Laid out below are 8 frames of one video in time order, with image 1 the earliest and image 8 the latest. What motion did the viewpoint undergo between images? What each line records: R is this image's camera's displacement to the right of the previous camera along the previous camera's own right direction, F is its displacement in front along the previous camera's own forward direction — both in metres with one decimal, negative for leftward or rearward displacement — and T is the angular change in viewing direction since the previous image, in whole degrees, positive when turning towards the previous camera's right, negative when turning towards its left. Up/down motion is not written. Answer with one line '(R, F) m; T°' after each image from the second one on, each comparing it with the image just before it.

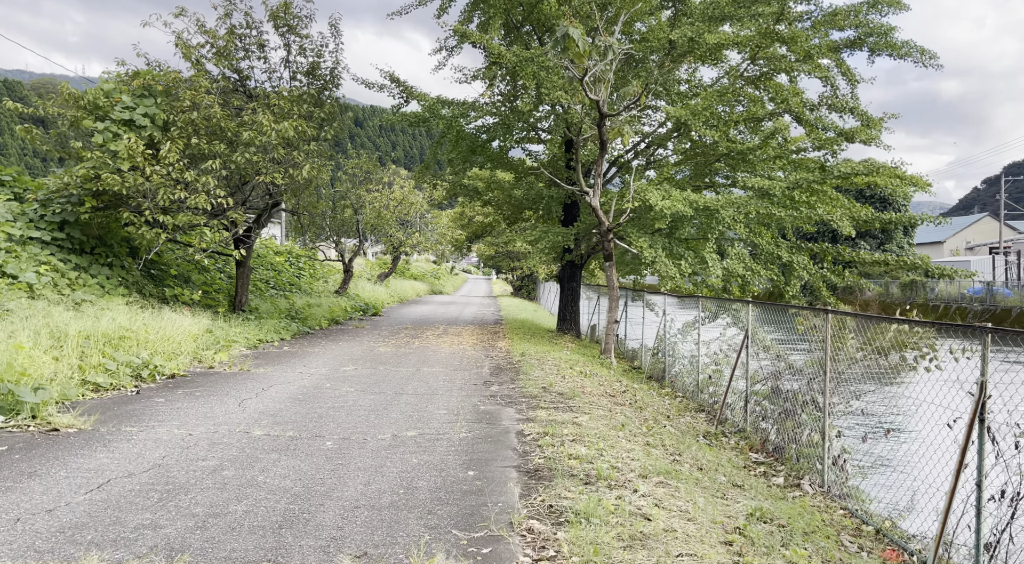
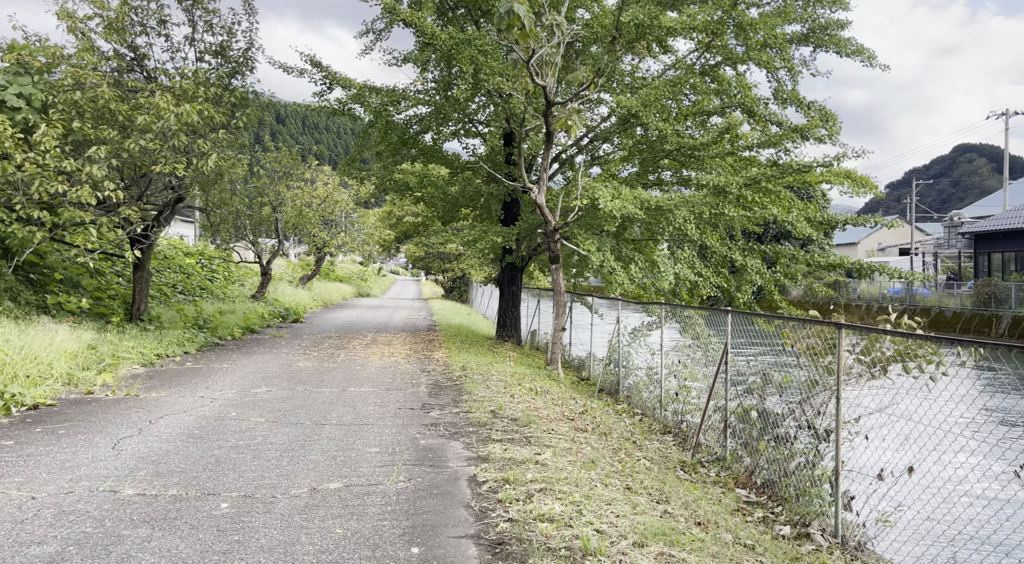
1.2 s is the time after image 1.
(-0.1, +1.2) m; +5°
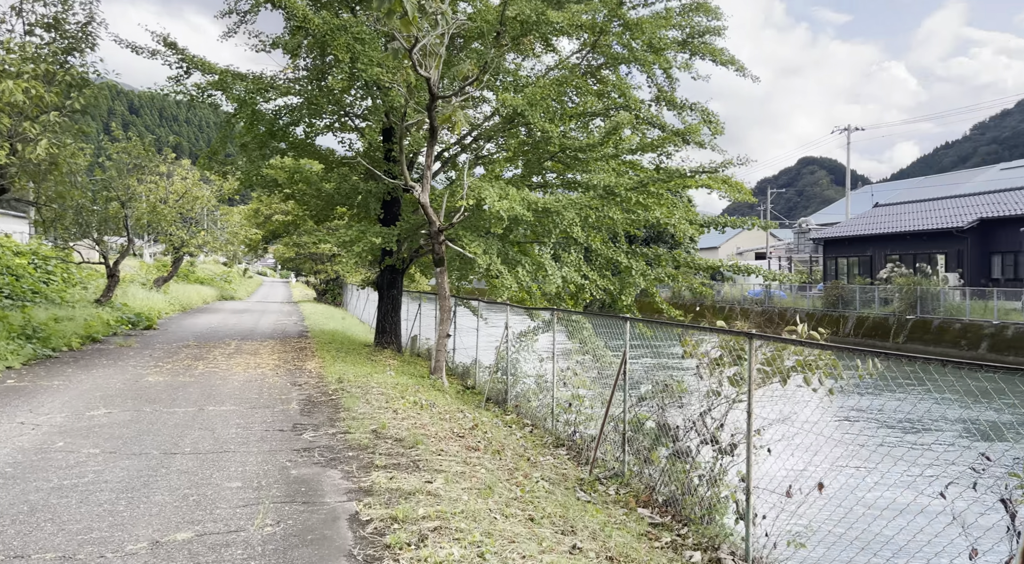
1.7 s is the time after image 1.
(-0.1, +0.6) m; +9°
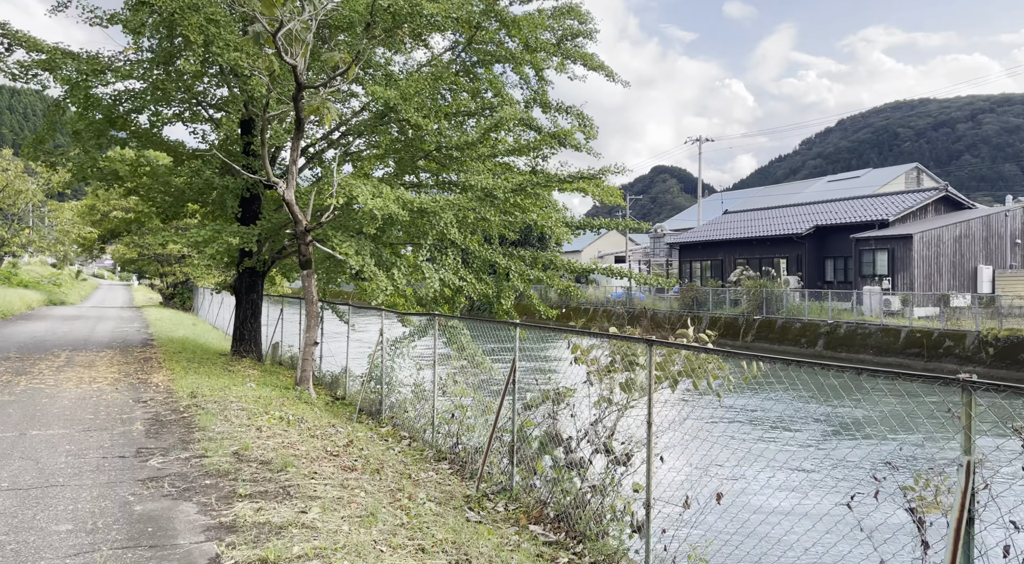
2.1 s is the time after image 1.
(-0.1, +0.4) m; +10°
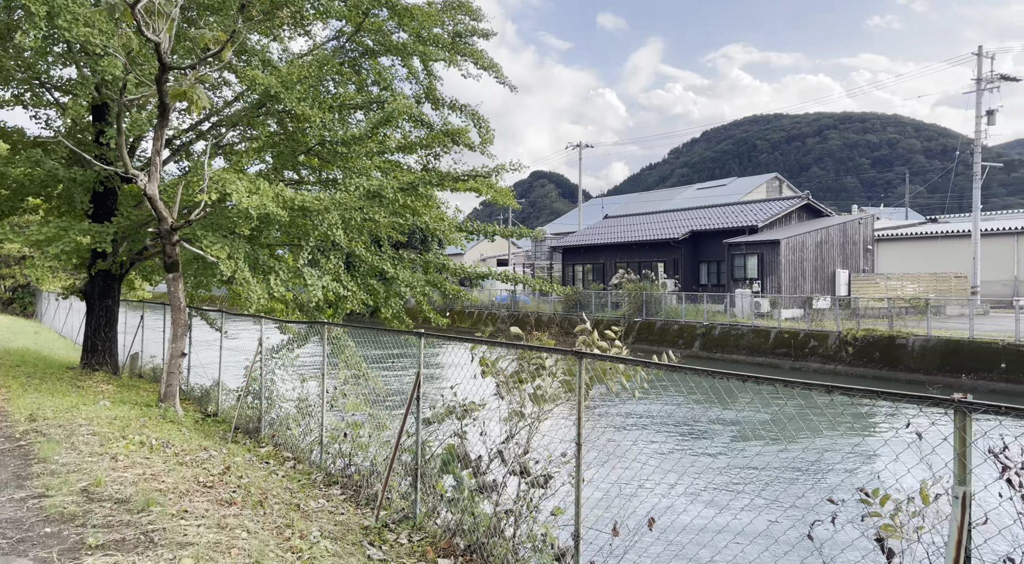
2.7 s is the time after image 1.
(-0.2, +0.5) m; +9°
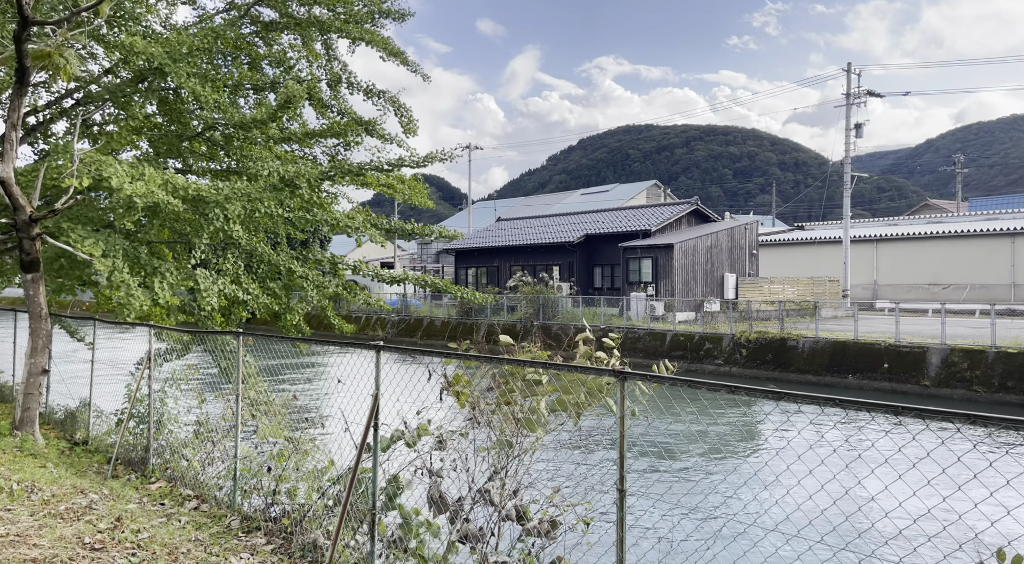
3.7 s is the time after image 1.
(-0.6, +0.9) m; +9°
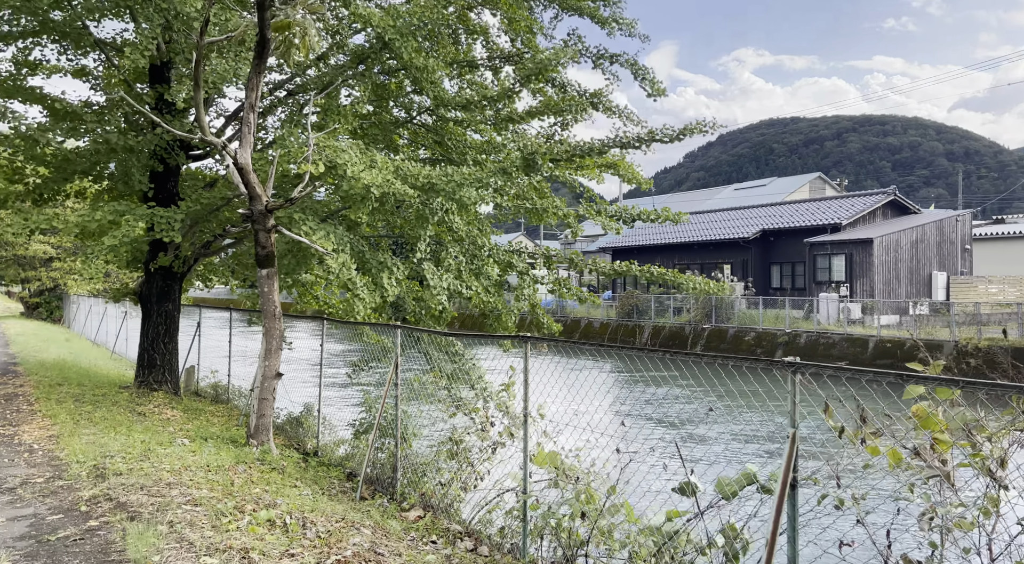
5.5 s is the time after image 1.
(-1.3, +1.1) m; -10°
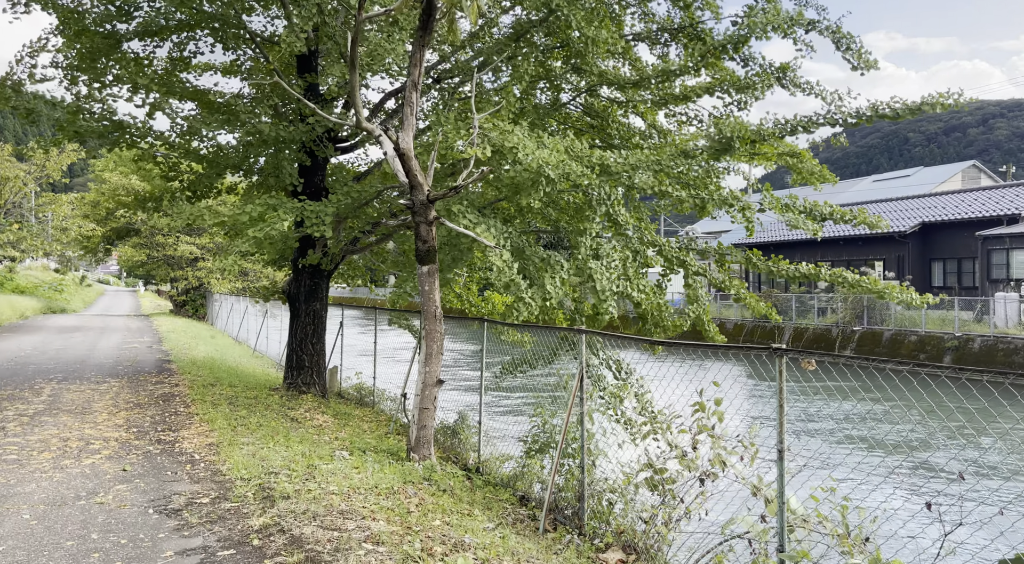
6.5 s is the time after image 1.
(-0.6, +0.8) m; -9°
